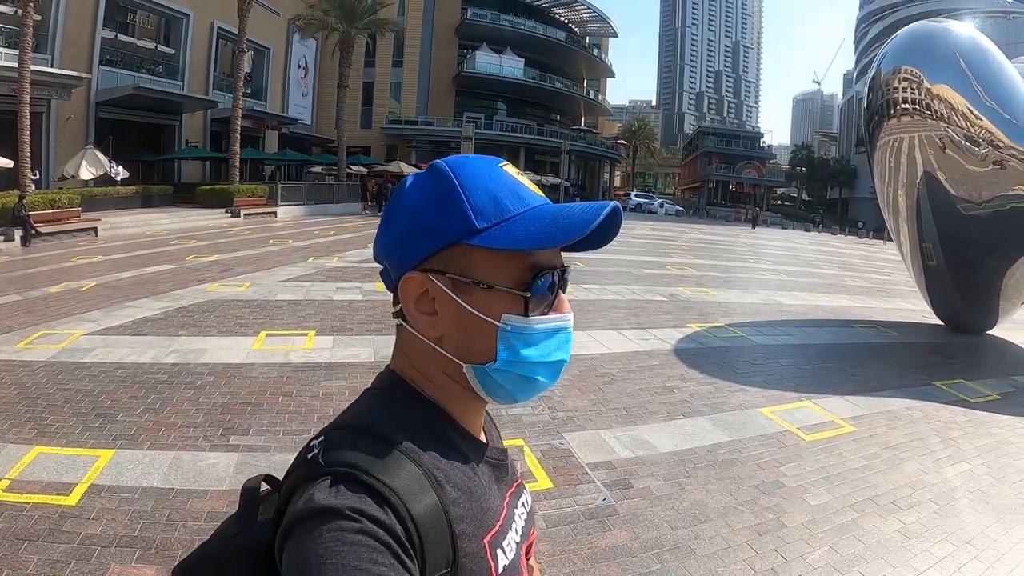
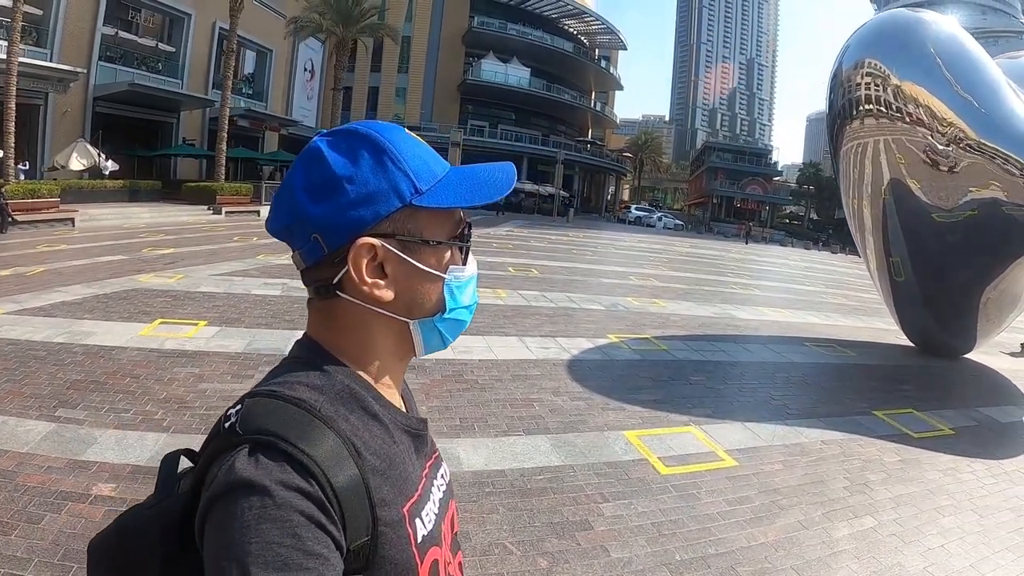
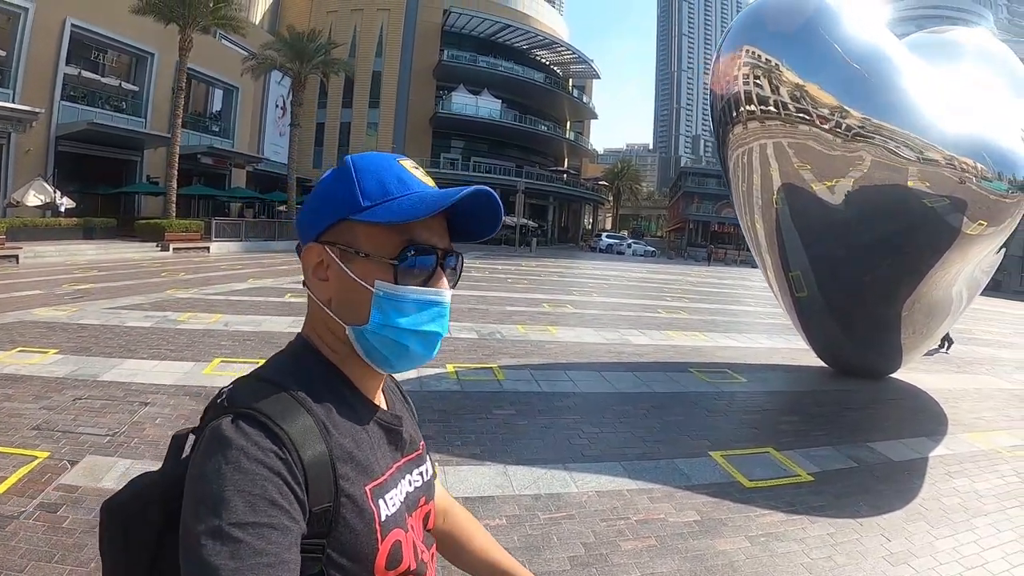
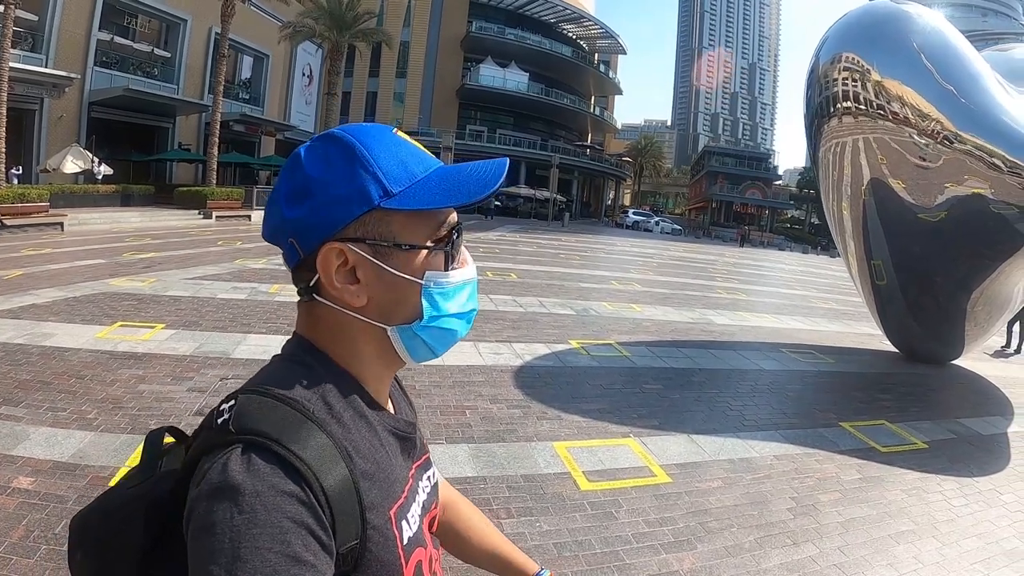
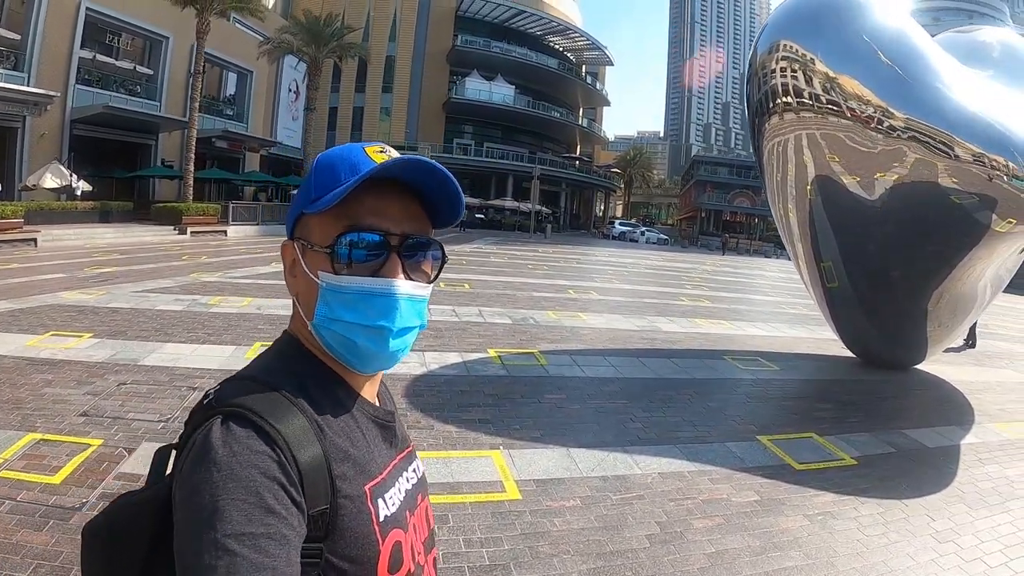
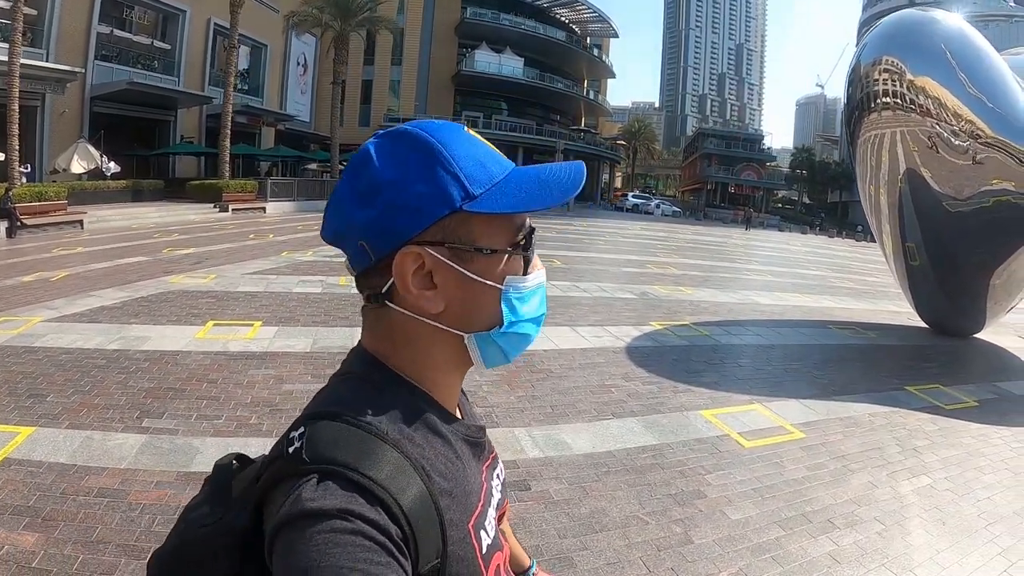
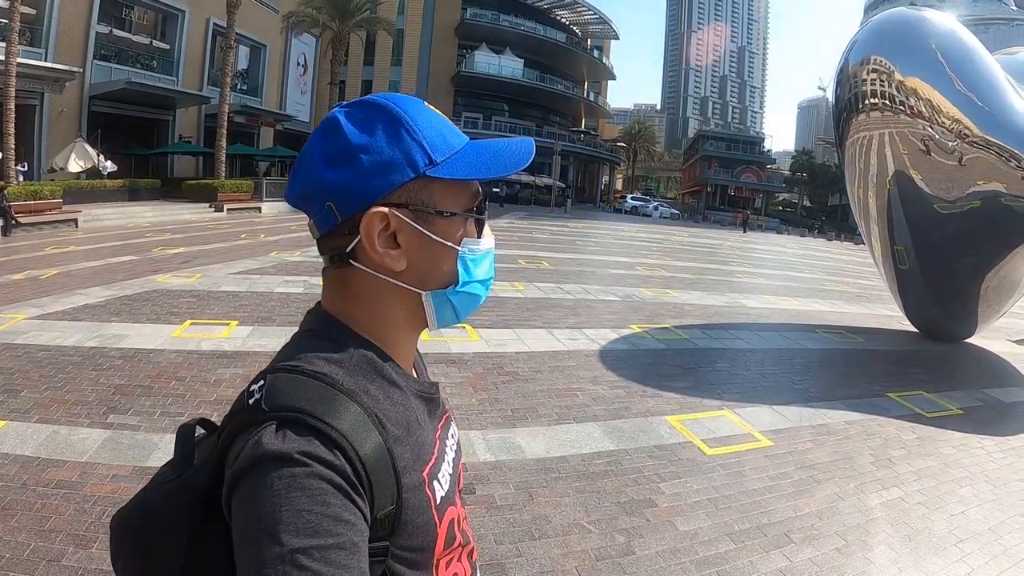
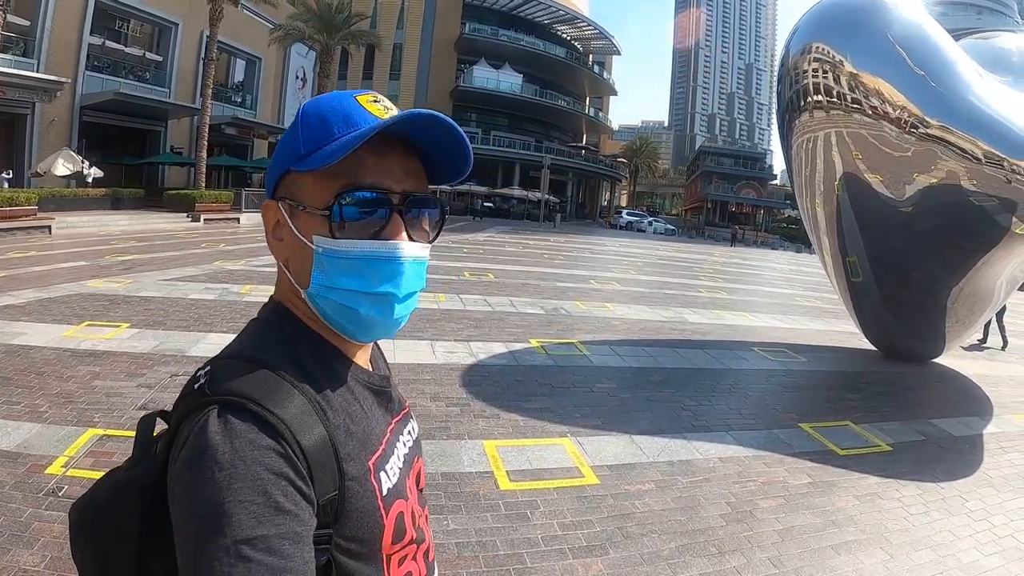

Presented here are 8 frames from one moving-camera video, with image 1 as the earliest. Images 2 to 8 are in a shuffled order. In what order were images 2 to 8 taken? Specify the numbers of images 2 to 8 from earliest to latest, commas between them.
6, 7, 2, 4, 8, 5, 3
